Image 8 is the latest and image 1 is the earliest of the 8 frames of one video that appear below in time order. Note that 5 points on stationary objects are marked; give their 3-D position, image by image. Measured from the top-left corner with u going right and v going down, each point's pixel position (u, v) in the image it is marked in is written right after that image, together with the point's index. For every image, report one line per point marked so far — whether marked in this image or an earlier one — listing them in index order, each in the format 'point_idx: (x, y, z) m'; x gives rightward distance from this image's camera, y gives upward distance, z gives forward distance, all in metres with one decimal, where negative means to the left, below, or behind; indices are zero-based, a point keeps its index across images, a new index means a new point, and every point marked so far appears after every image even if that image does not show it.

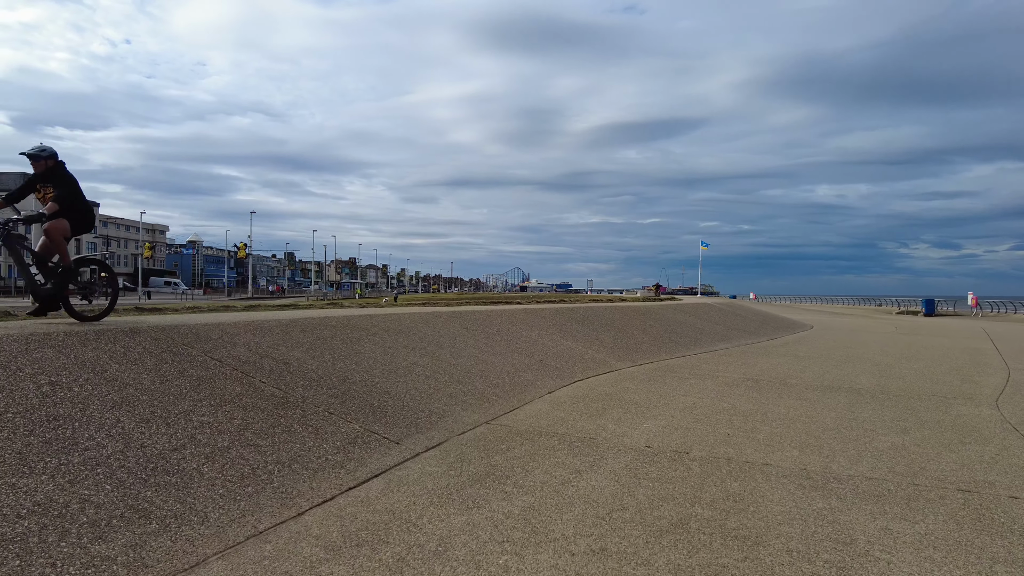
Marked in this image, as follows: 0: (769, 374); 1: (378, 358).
0: (+6.2, -2.1, +16.1) m
1: (-2.3, -1.2, +11.5) m
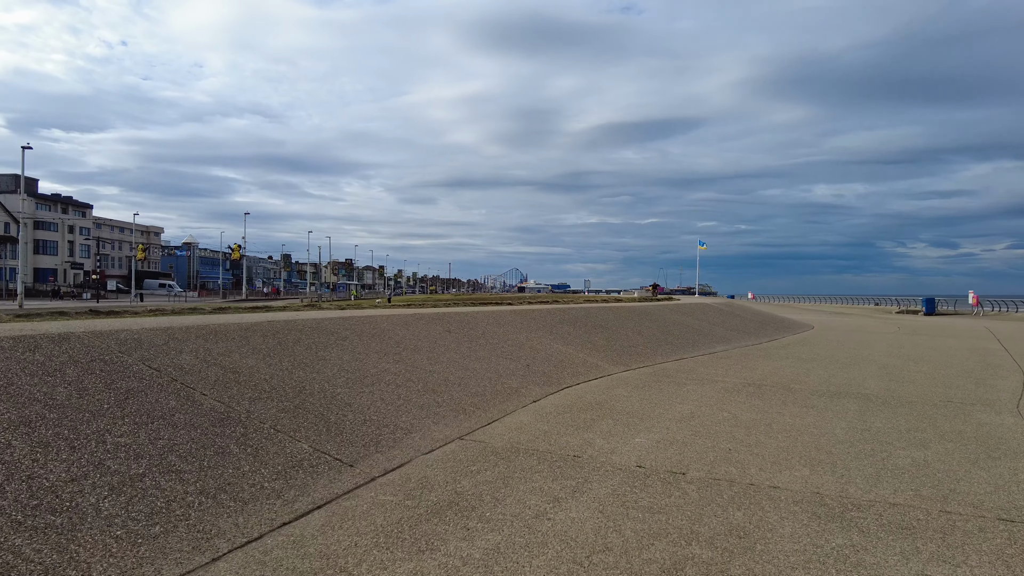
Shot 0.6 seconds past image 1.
0: (+5.8, -2.1, +15.1) m
1: (-2.6, -1.2, +10.5) m
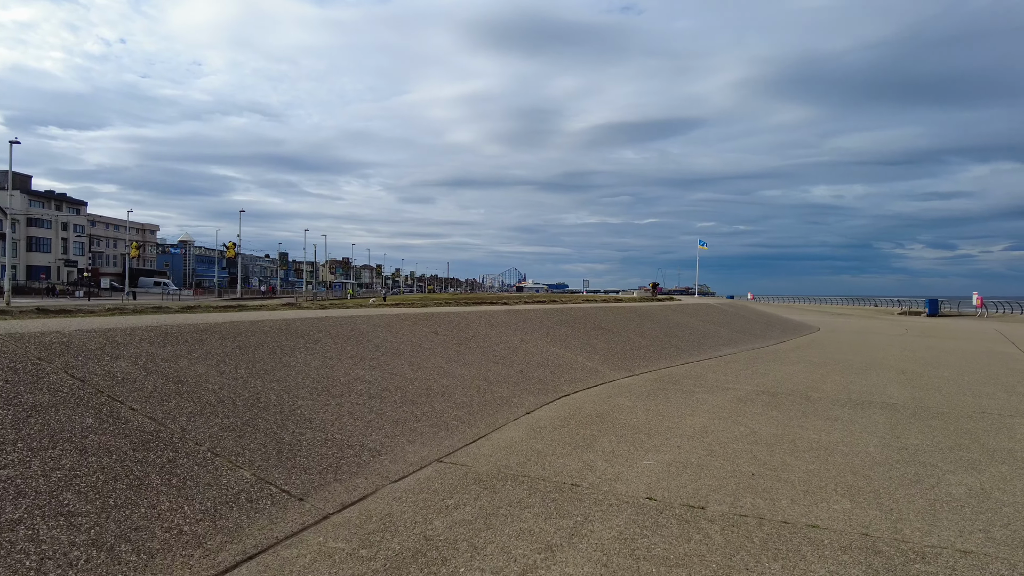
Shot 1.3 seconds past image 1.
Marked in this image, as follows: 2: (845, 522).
0: (+5.7, -2.0, +13.9) m
1: (-2.7, -1.2, +9.3) m
2: (+2.9, -2.1, +5.9) m
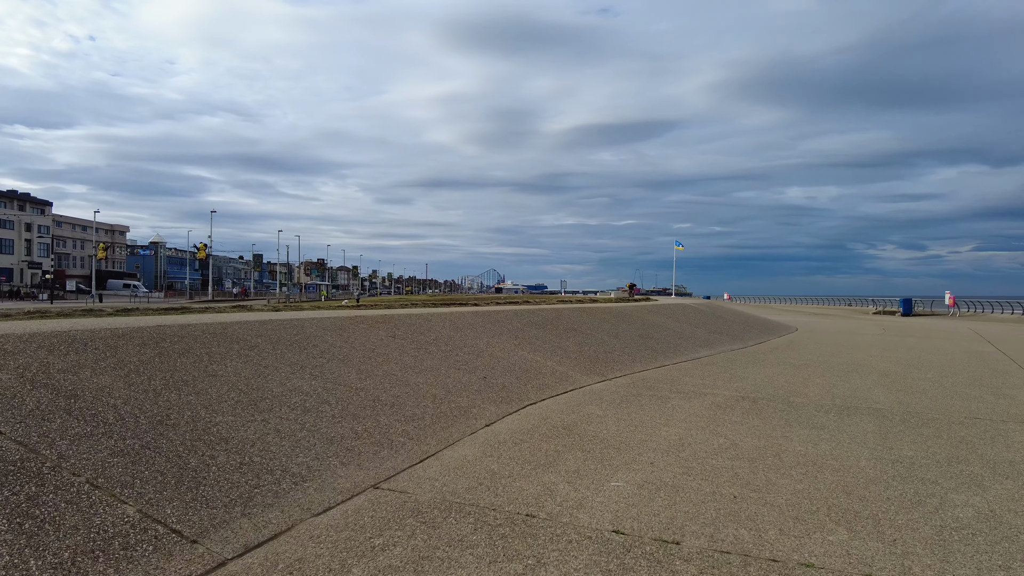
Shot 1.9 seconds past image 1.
0: (+5.0, -2.0, +13.1) m
1: (-3.3, -1.2, +8.2) m
2: (+2.5, -2.0, +5.1) m
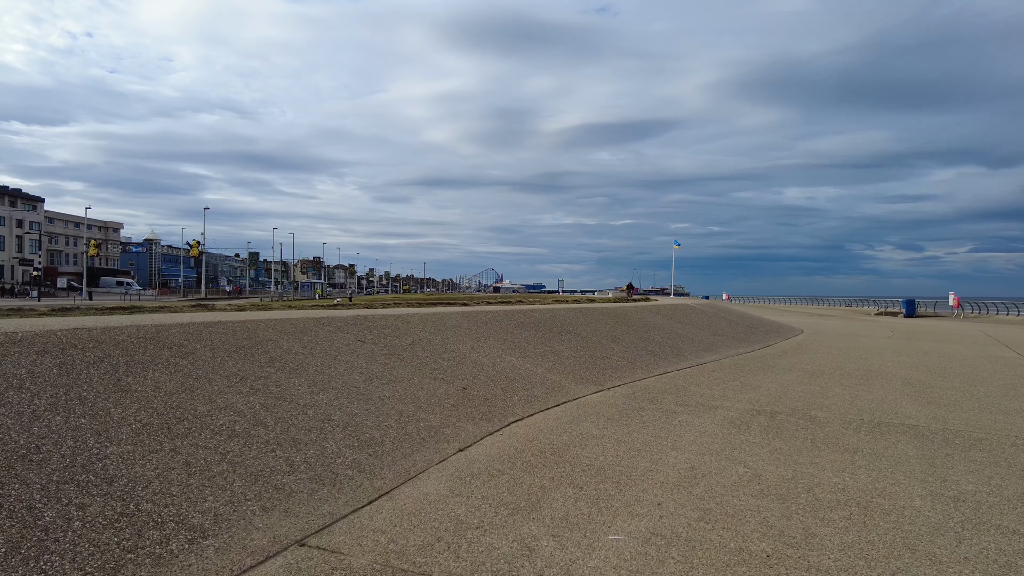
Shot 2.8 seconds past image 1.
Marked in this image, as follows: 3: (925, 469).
0: (+4.7, -2.0, +11.7) m
1: (-3.5, -1.1, +6.7) m
2: (+2.3, -2.0, +3.6) m
3: (+4.7, -2.1, +7.7) m
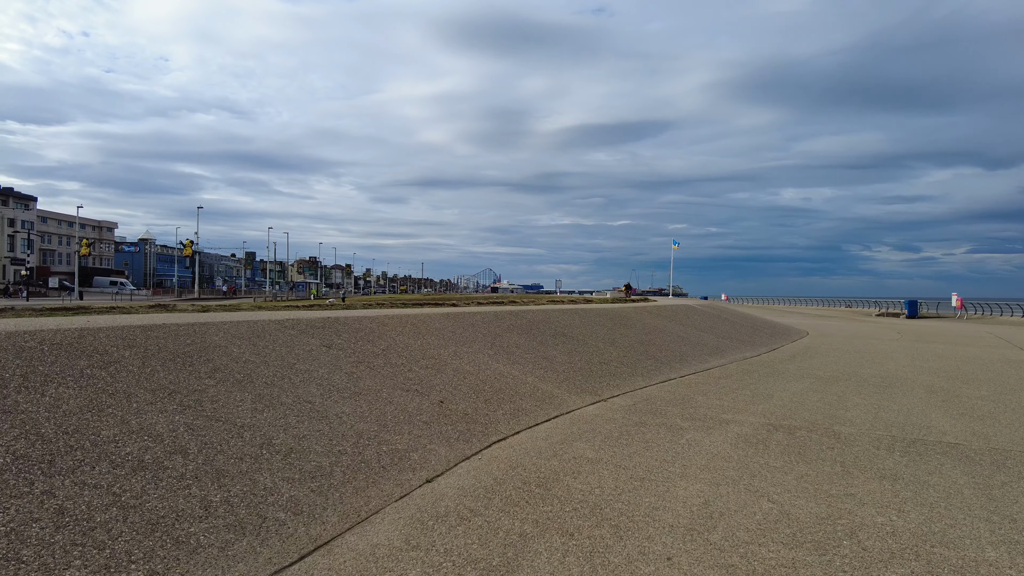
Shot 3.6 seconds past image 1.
0: (+4.5, -2.0, +10.4) m
1: (-3.7, -1.1, +5.4) m
2: (+2.1, -2.0, +2.3) m
3: (+4.5, -2.1, +6.4) m
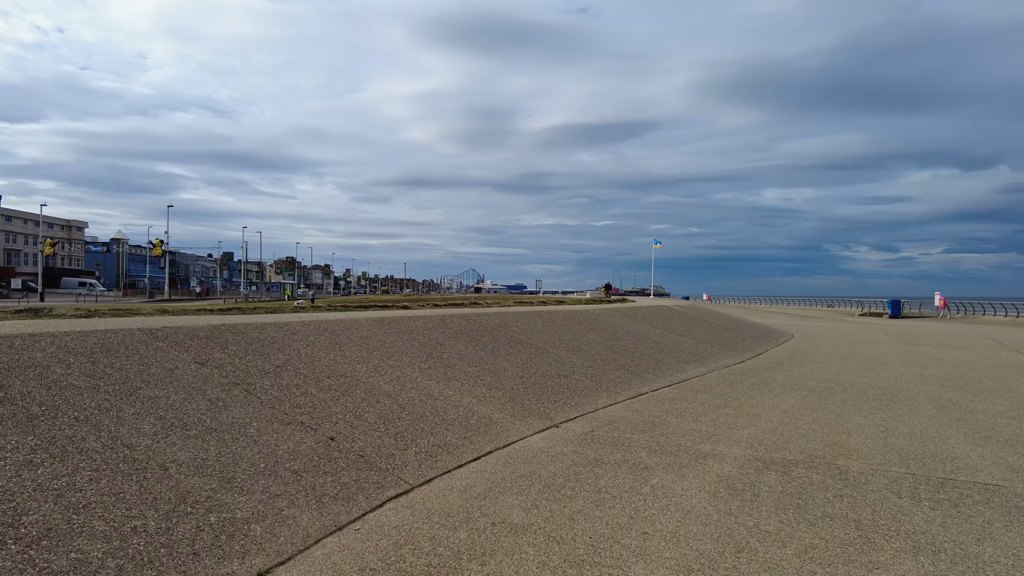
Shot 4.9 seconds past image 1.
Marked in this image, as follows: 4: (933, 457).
0: (+3.6, -2.0, +8.4) m
1: (-4.5, -1.1, +3.2) m
2: (+1.3, -2.0, +0.3) m
3: (+3.7, -2.1, +4.4) m
4: (+5.2, -2.1, +8.3) m
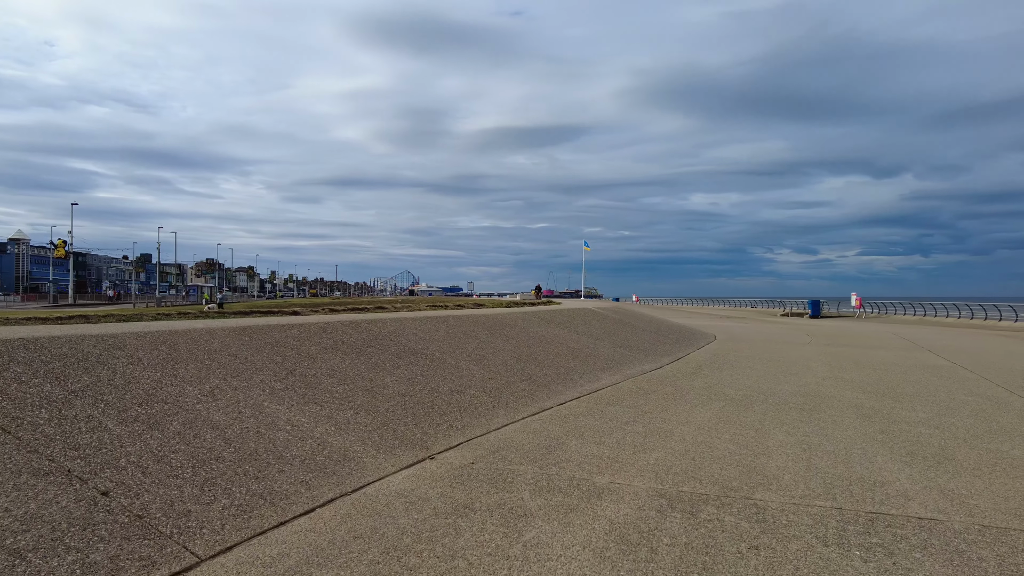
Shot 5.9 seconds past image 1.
0: (+2.1, -2.0, +7.2) m
1: (-5.4, -1.1, +1.3) m
2: (+0.7, -2.0, -1.1) m
3: (+2.6, -2.1, +3.3) m
4: (+3.8, -2.1, +7.3) m
